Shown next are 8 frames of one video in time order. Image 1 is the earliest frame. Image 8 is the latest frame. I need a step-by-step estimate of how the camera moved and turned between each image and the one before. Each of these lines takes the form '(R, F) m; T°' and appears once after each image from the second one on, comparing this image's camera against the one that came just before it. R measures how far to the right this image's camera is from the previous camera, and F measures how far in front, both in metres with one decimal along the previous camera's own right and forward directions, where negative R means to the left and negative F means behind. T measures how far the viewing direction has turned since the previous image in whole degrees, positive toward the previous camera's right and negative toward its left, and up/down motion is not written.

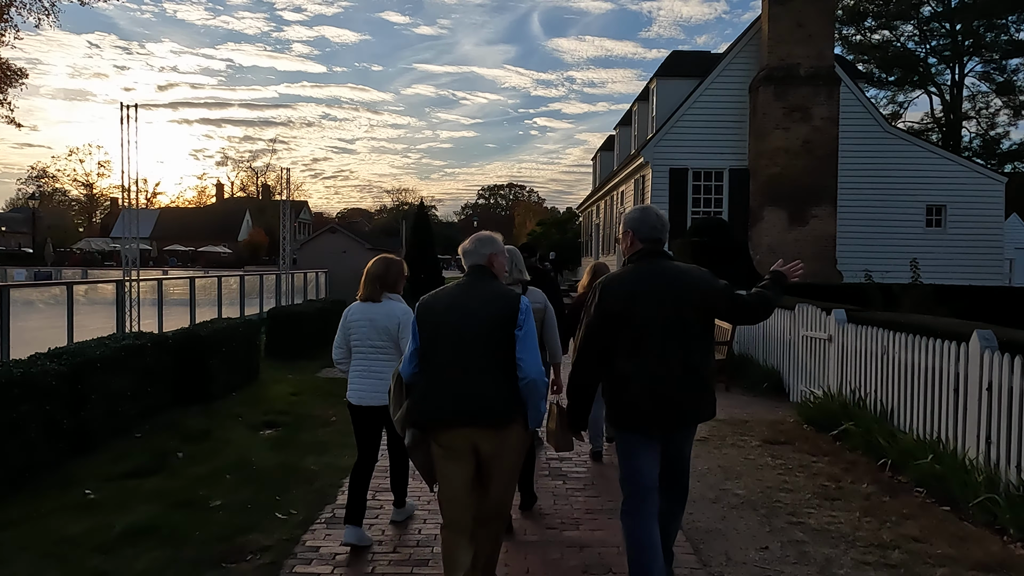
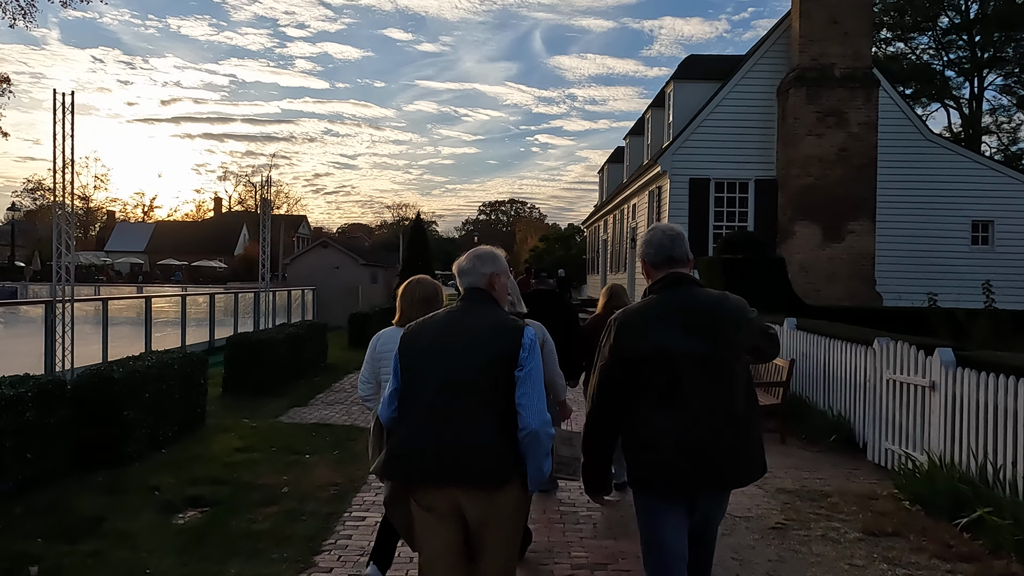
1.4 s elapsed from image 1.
(-0.1, +2.0) m; 0°
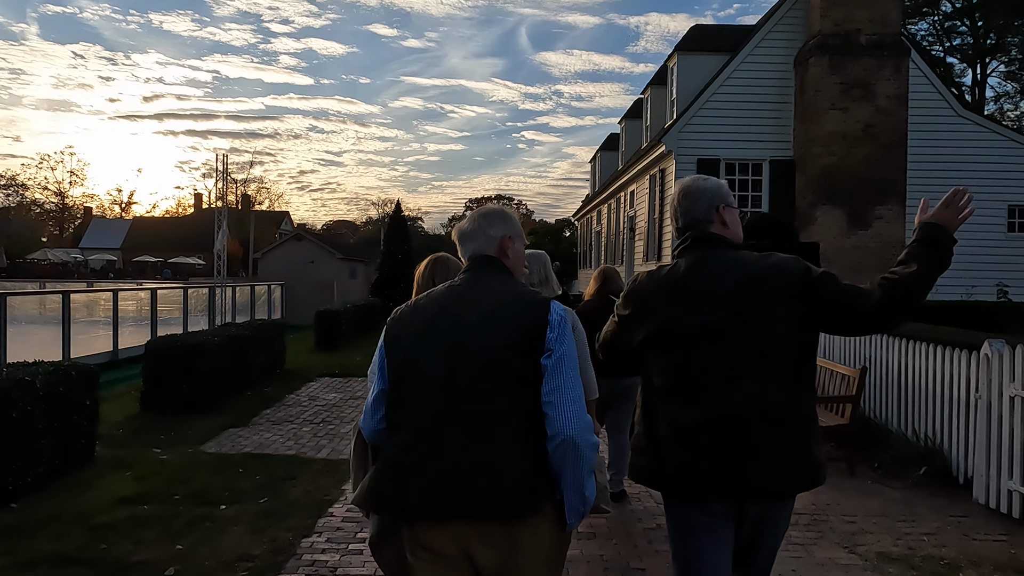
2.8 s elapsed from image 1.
(0.0, +2.1) m; +1°
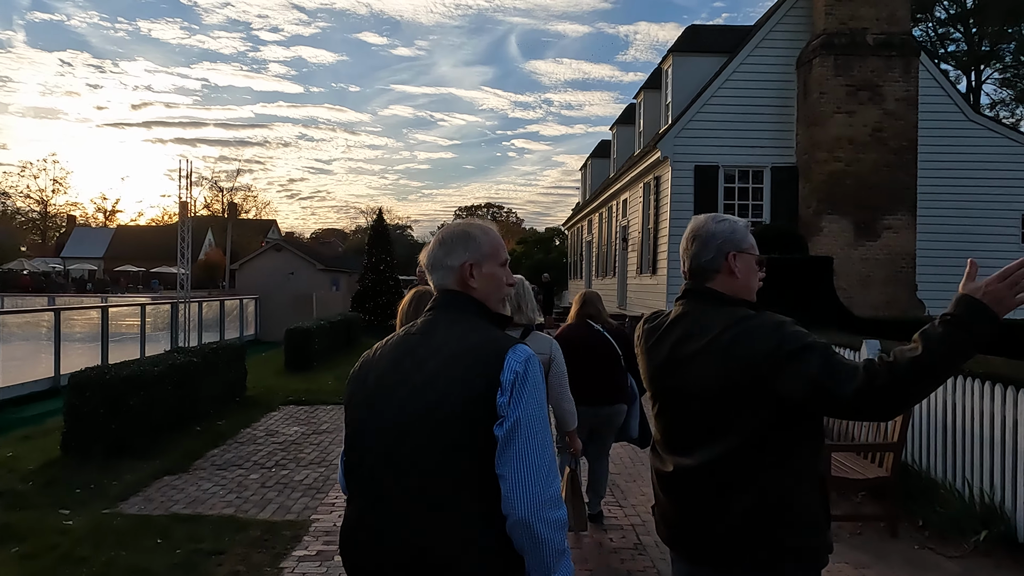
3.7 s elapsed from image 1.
(+0.1, +1.1) m; +1°
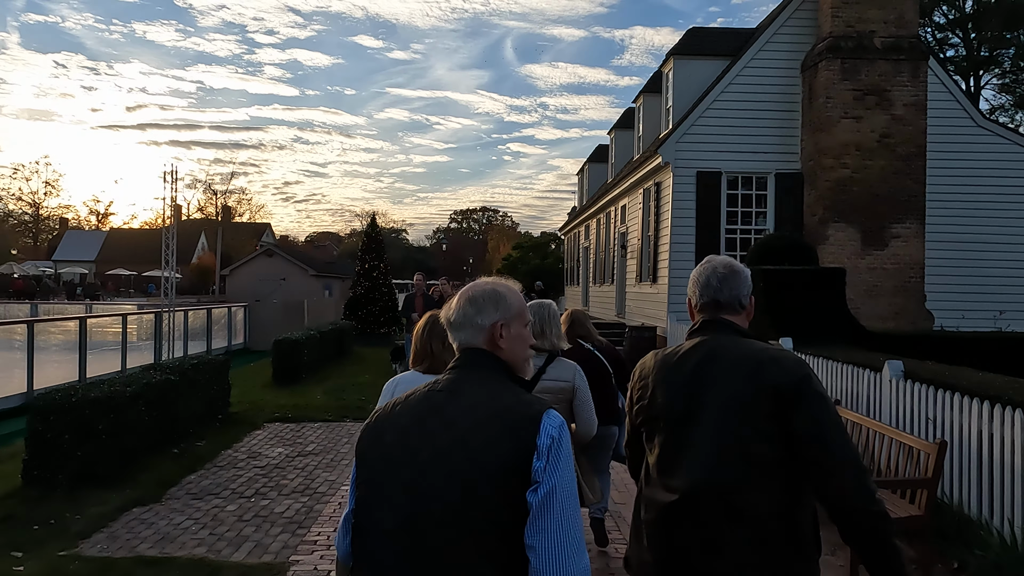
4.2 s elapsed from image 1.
(0.0, +0.5) m; 0°
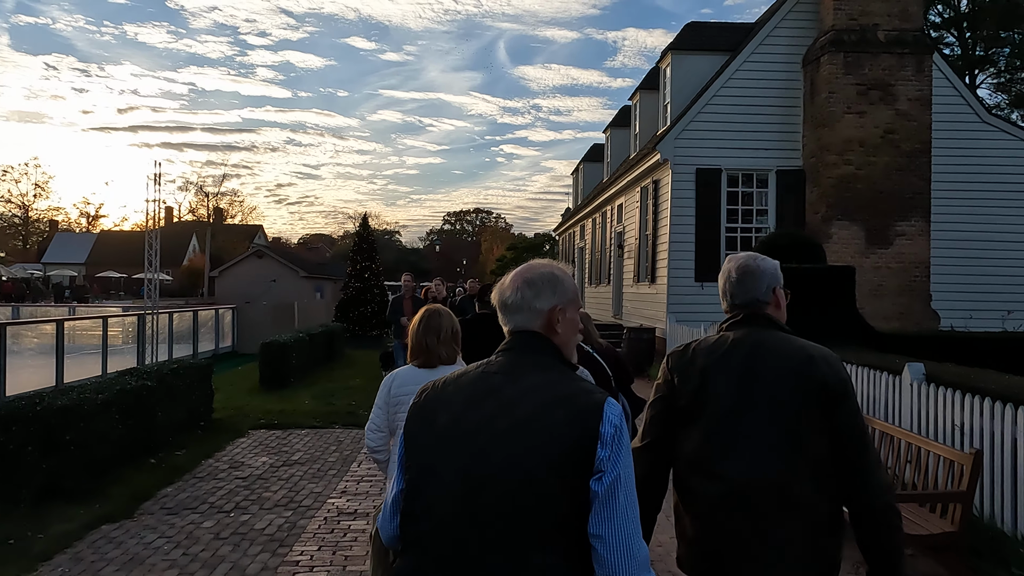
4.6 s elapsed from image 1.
(0.0, +0.4) m; 0°
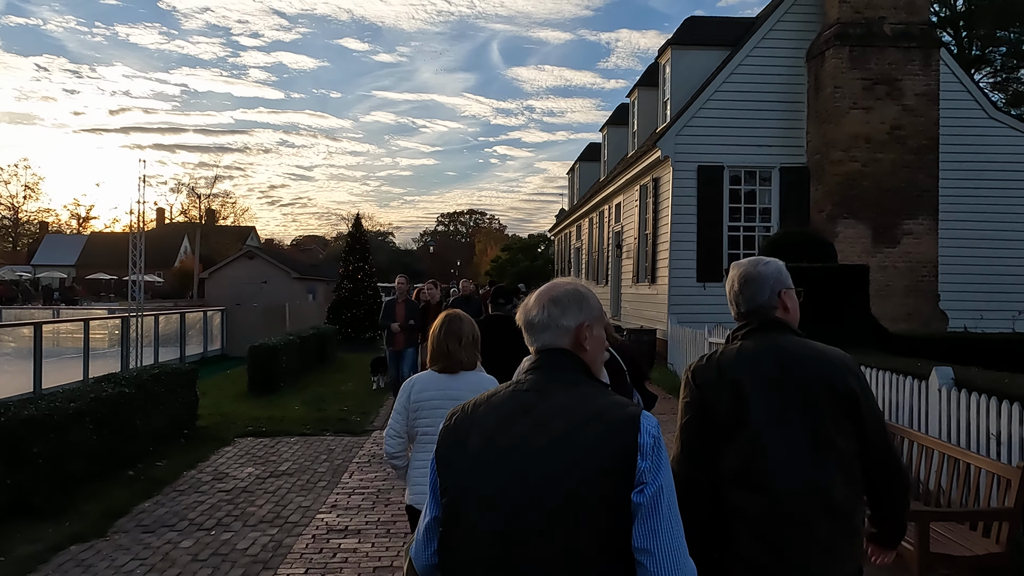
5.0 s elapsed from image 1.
(-0.1, +0.4) m; 0°
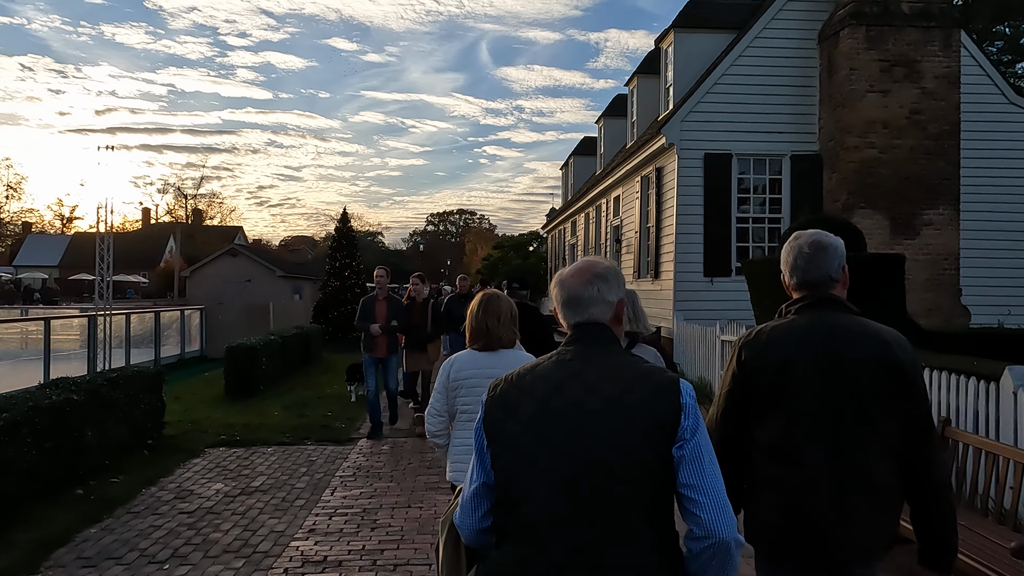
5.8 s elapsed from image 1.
(-0.1, +0.9) m; +1°
